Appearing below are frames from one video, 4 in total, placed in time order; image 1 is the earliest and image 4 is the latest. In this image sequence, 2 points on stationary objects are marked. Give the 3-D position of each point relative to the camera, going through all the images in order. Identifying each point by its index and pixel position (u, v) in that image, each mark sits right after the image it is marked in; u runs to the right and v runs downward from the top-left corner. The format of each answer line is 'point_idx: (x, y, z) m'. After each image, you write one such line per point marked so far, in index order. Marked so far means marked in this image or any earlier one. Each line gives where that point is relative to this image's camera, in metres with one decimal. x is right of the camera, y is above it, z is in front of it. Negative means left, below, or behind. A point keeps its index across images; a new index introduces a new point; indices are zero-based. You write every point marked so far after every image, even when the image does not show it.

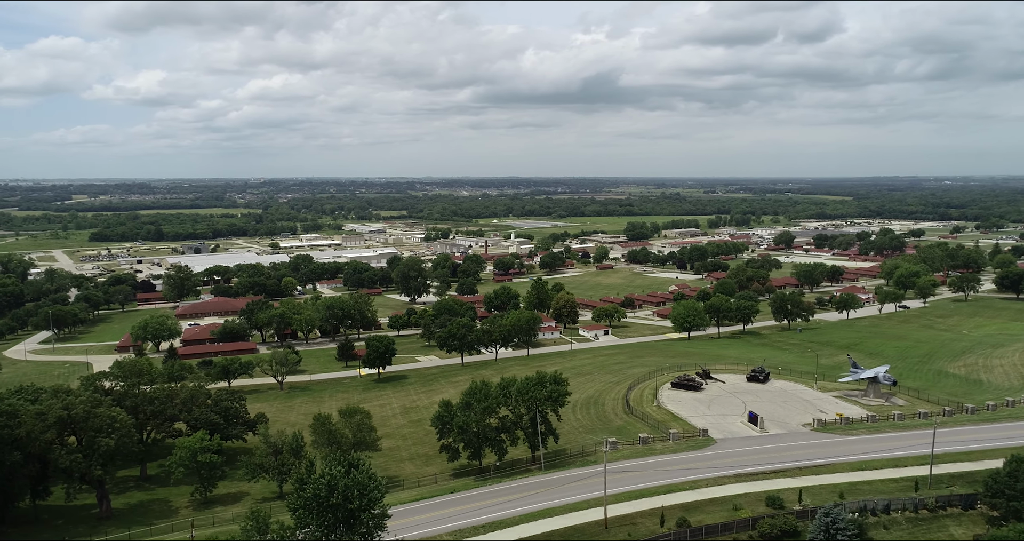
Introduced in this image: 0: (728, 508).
0: (+6.7, -7.4, +19.5) m
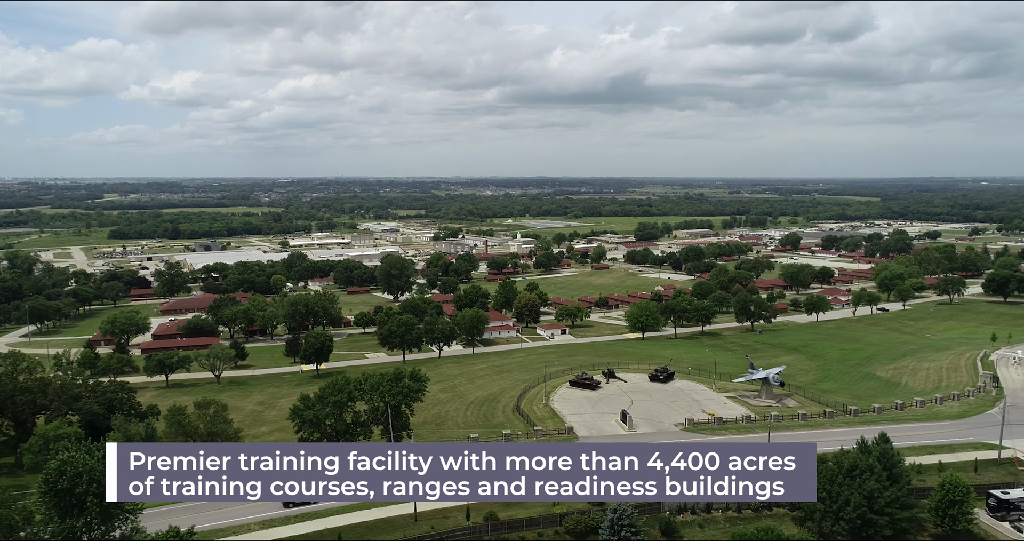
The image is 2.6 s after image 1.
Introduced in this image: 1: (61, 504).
0: (+1.1, -7.3, +19.6) m
1: (-9.8, -5.1, +13.6) m
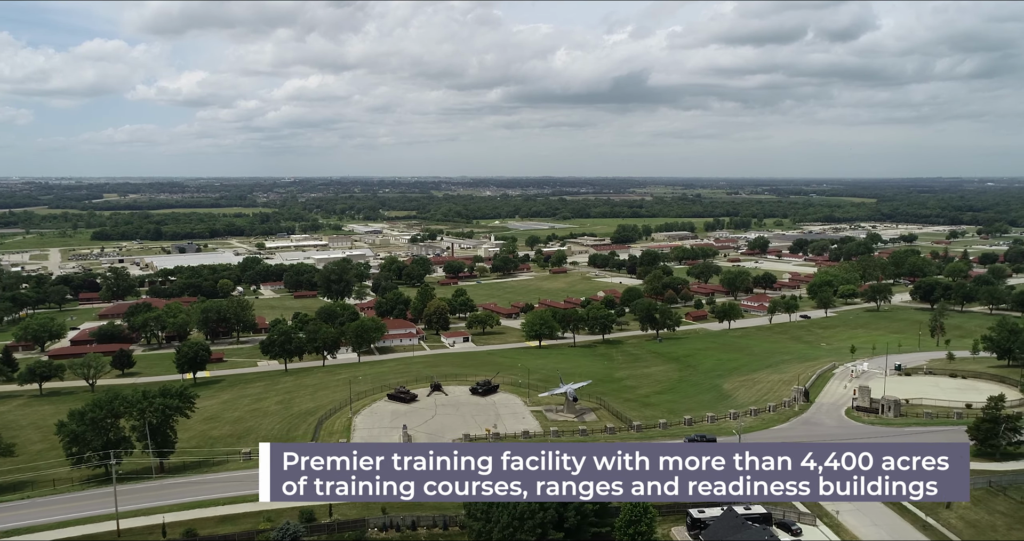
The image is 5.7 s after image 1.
0: (-8.2, -8.1, +20.3) m
1: (-19.1, -5.8, +14.3) m
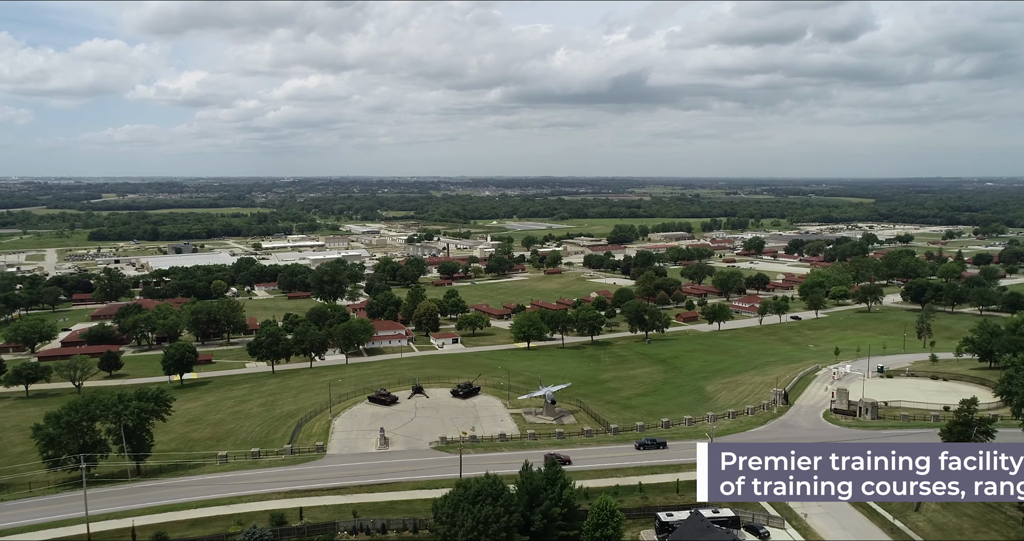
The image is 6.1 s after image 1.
0: (-9.2, -8.3, +20.4) m
1: (-20.1, -6.0, +14.4) m
